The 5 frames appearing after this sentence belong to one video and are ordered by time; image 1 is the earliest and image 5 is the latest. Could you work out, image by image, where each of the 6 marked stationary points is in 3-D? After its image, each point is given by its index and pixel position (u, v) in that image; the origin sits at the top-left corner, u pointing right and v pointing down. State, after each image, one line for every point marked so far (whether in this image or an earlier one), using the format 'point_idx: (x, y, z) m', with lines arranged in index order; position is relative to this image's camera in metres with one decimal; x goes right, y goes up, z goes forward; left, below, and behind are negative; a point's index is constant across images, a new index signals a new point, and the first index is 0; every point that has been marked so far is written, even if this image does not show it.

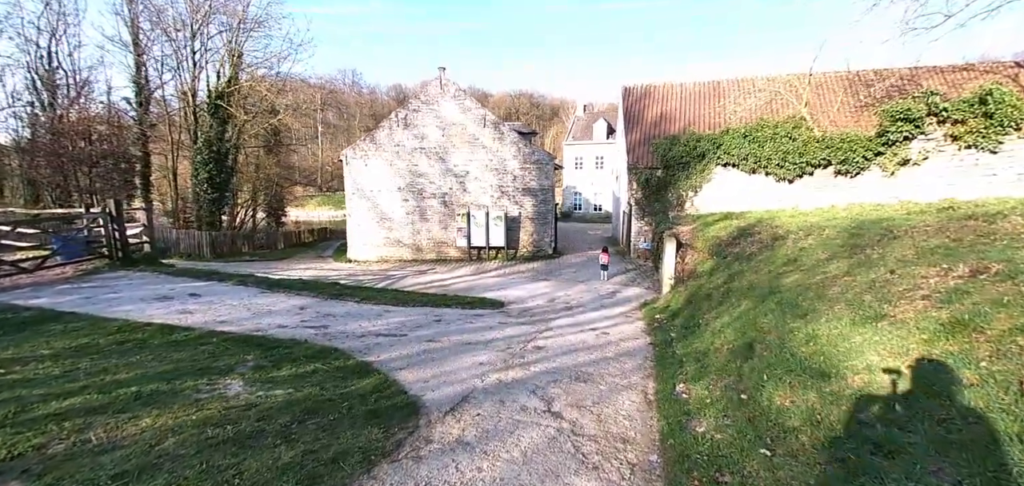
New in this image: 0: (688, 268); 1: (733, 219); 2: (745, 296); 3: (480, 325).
0: (+4.3, -0.6, +11.6) m
1: (+6.3, +0.7, +13.6) m
2: (+3.9, -0.9, +7.8) m
3: (-0.6, -1.6, +9.2) m
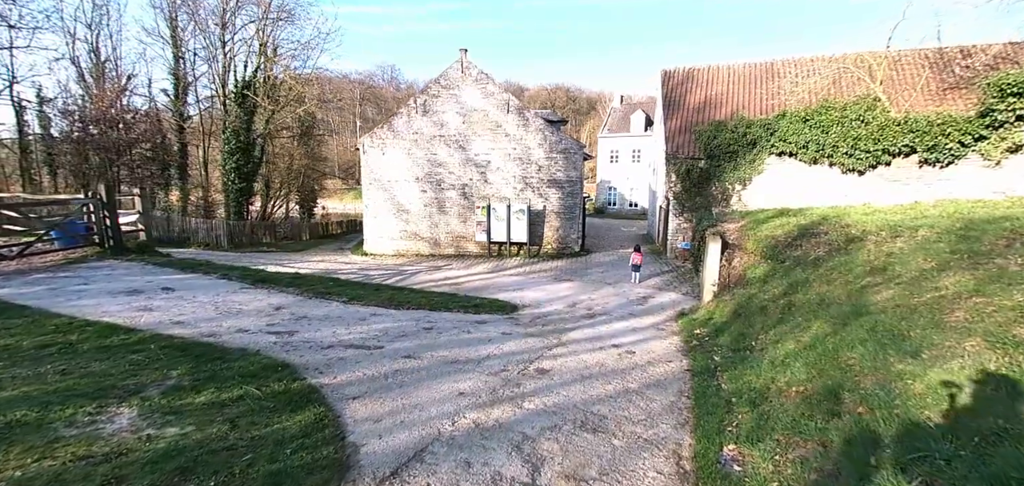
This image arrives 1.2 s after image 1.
0: (+4.6, -0.6, +9.6) m
1: (+6.7, +0.6, +11.5) m
2: (+3.8, -0.9, +5.9) m
3: (-0.6, -1.5, +7.6) m
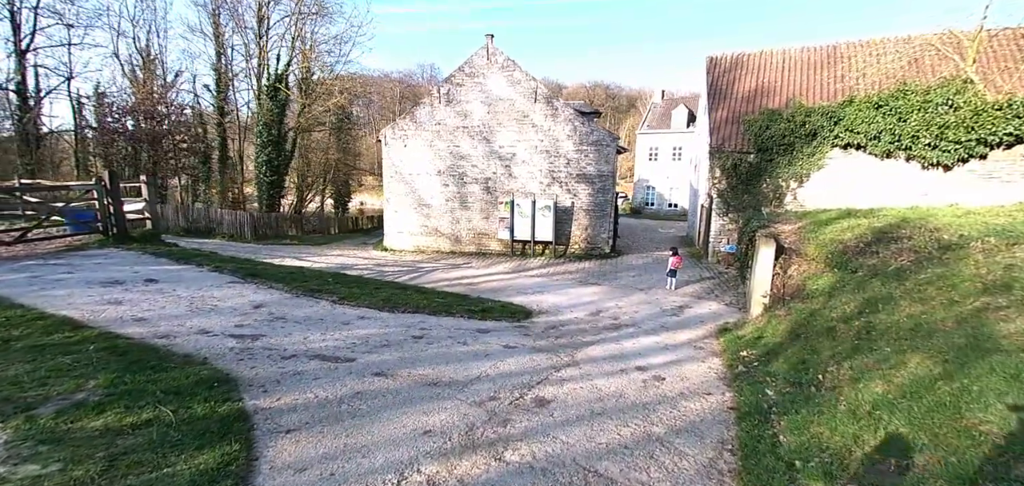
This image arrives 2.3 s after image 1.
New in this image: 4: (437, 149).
0: (+4.8, -0.7, +8.0) m
1: (+7.1, +0.5, +9.7) m
2: (+3.7, -1.0, +4.4) m
3: (-0.5, -1.4, +6.4) m
4: (-2.7, +3.4, +17.3) m
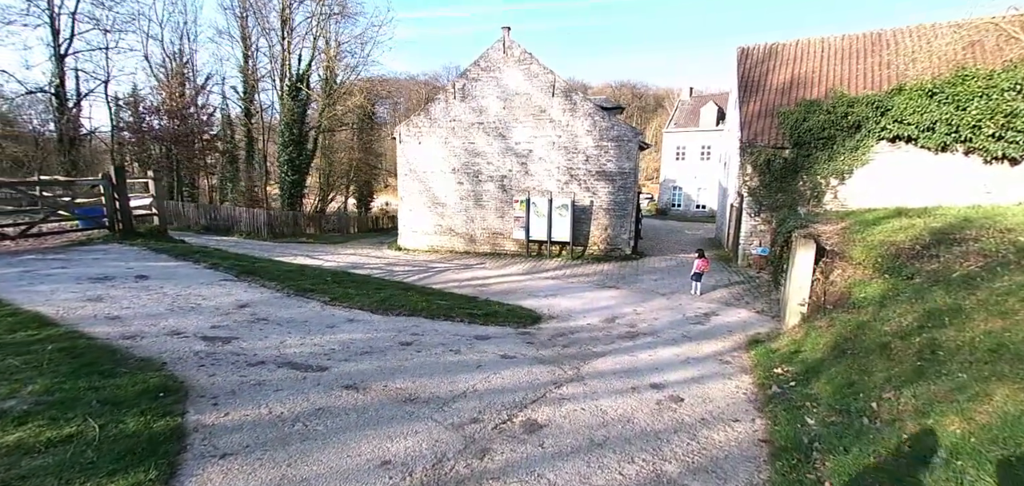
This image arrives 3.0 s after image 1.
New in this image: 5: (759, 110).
0: (+4.8, -0.7, +7.0) m
1: (+7.2, +0.5, +8.6) m
2: (+3.6, -0.9, +3.5) m
3: (-0.6, -1.4, +5.7) m
4: (-2.1, +3.5, +16.8) m
5: (+7.4, +4.0, +14.2) m
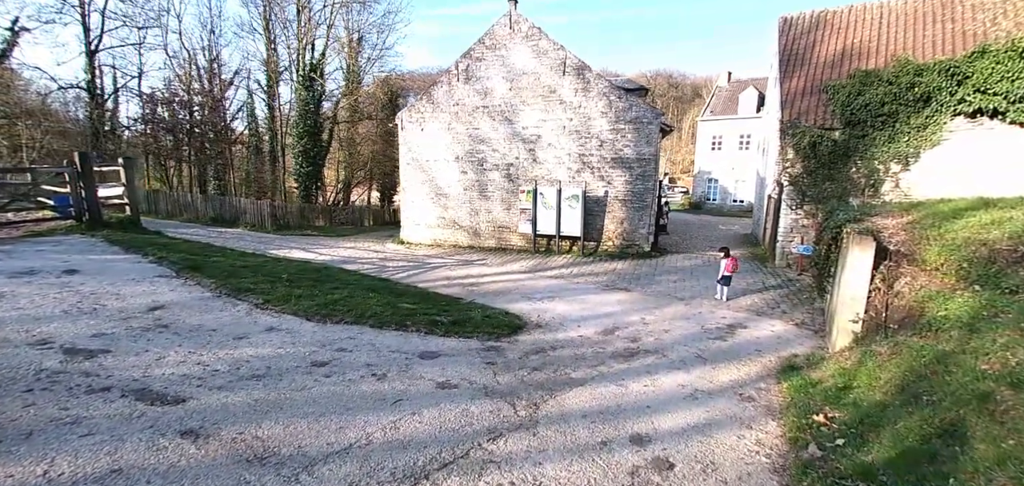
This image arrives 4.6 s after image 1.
0: (+4.3, -0.7, +5.3) m
1: (+6.9, +0.5, +6.6) m
2: (+2.8, -0.9, +1.8) m
3: (-1.1, -1.3, +4.4) m
4: (-1.8, +3.6, +15.4) m
5: (+7.5, +4.1, +12.2) m
